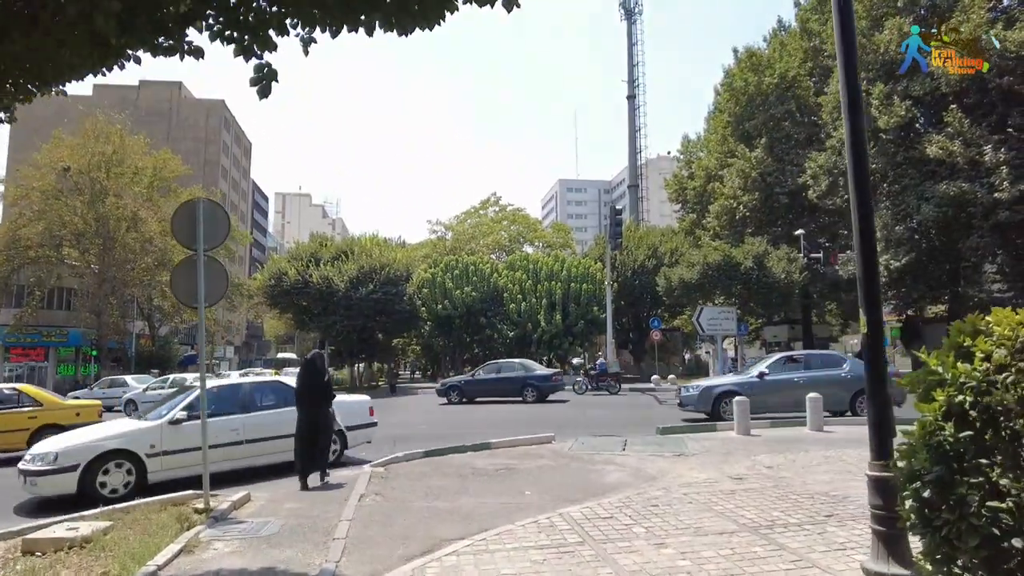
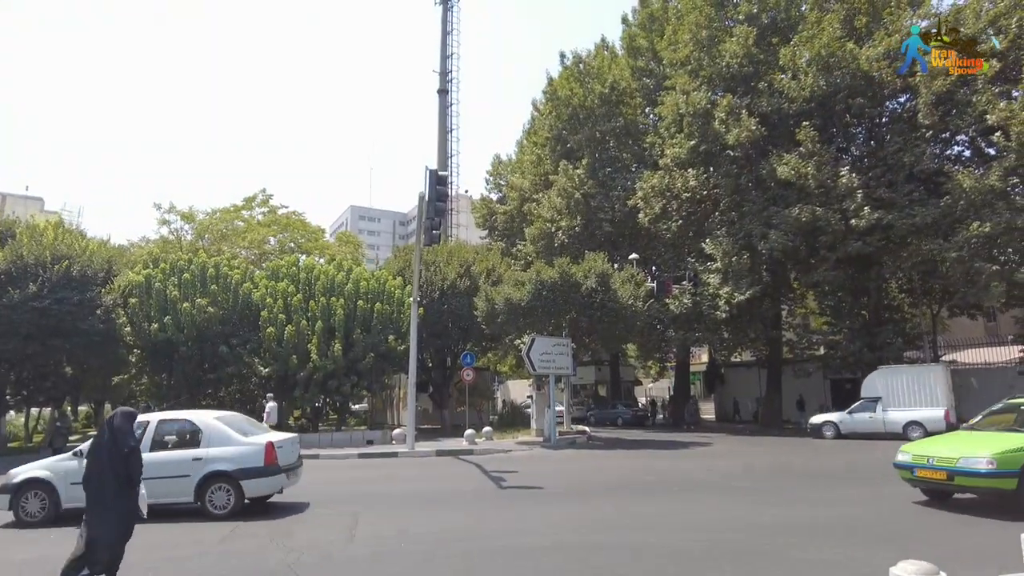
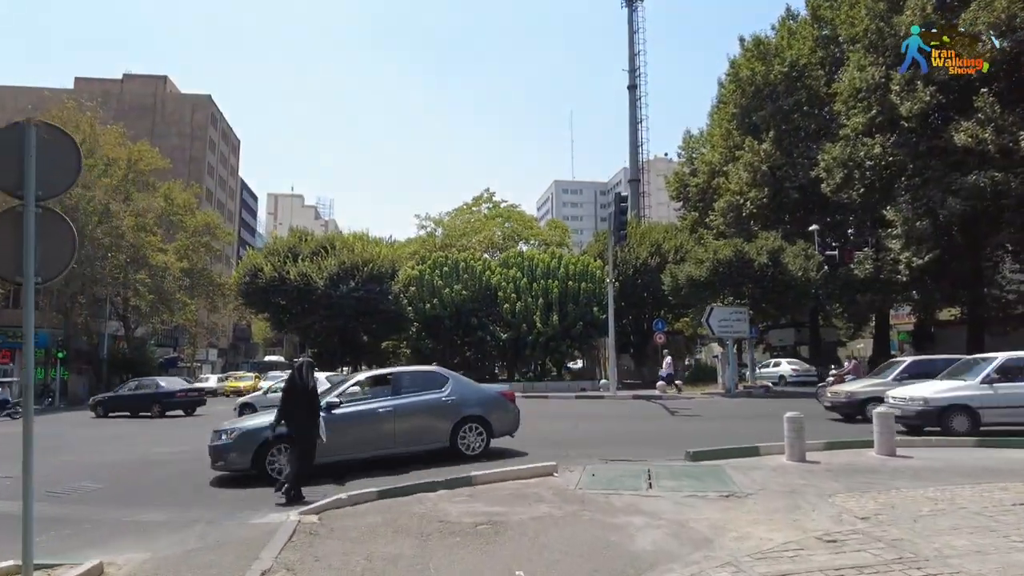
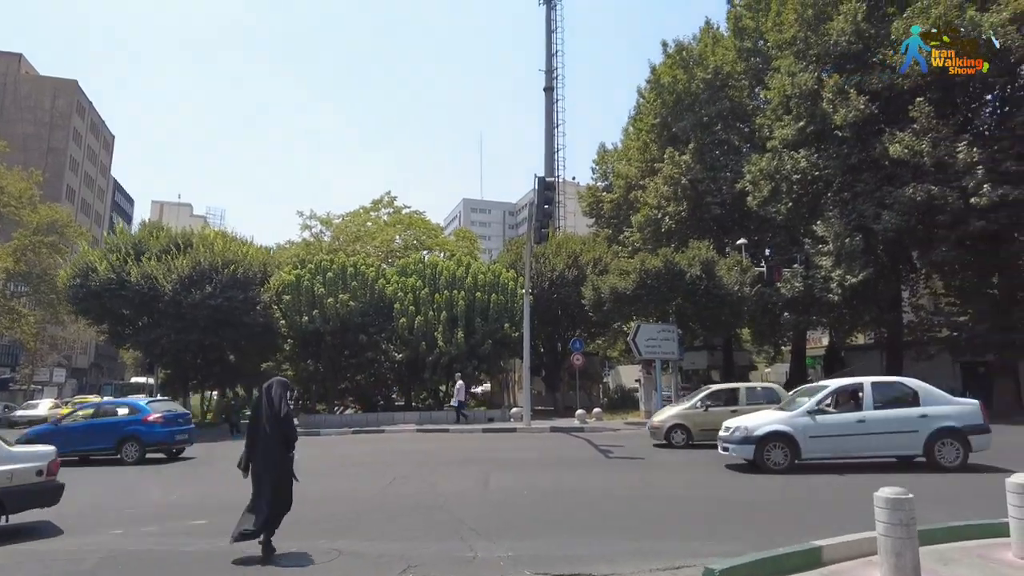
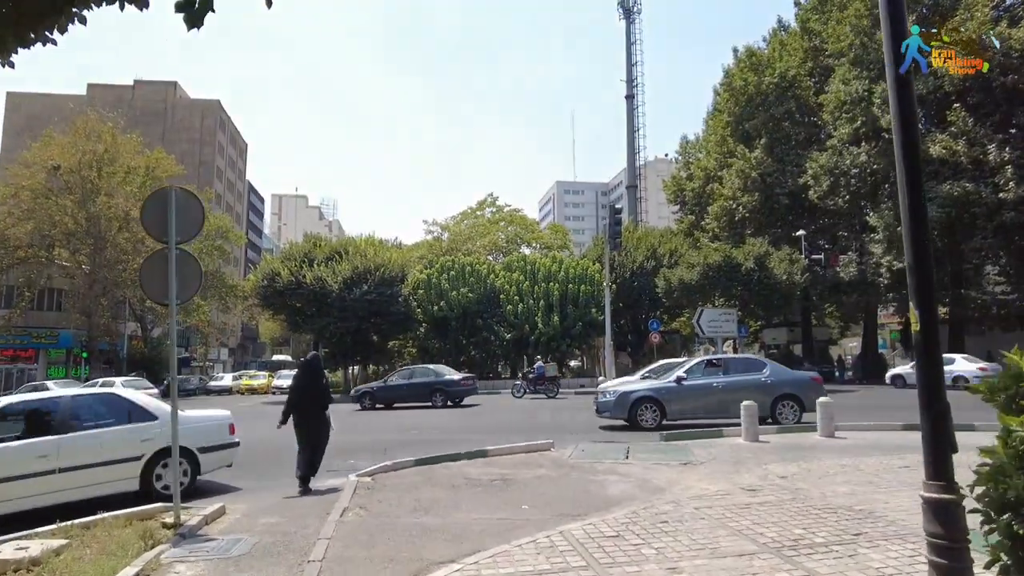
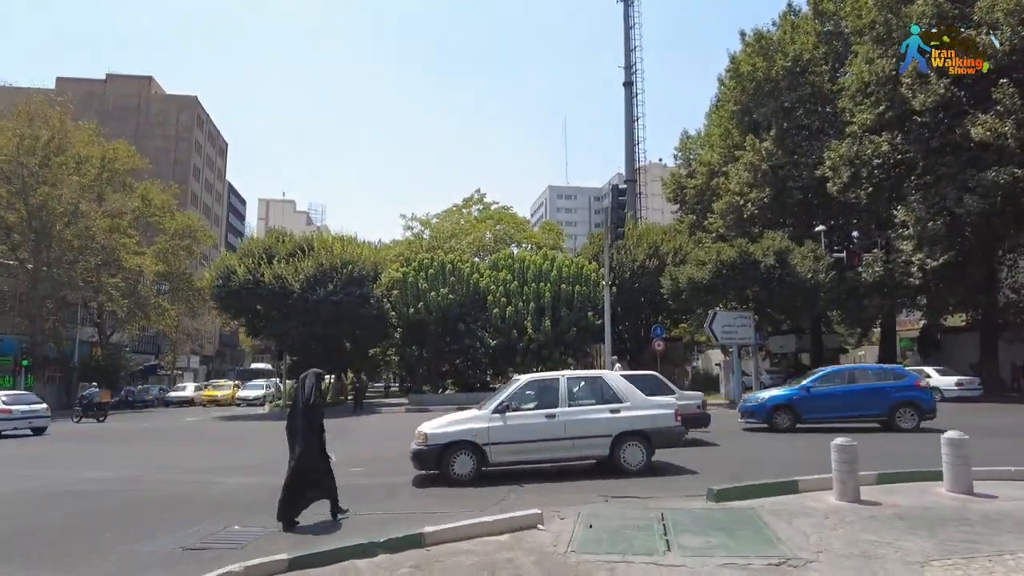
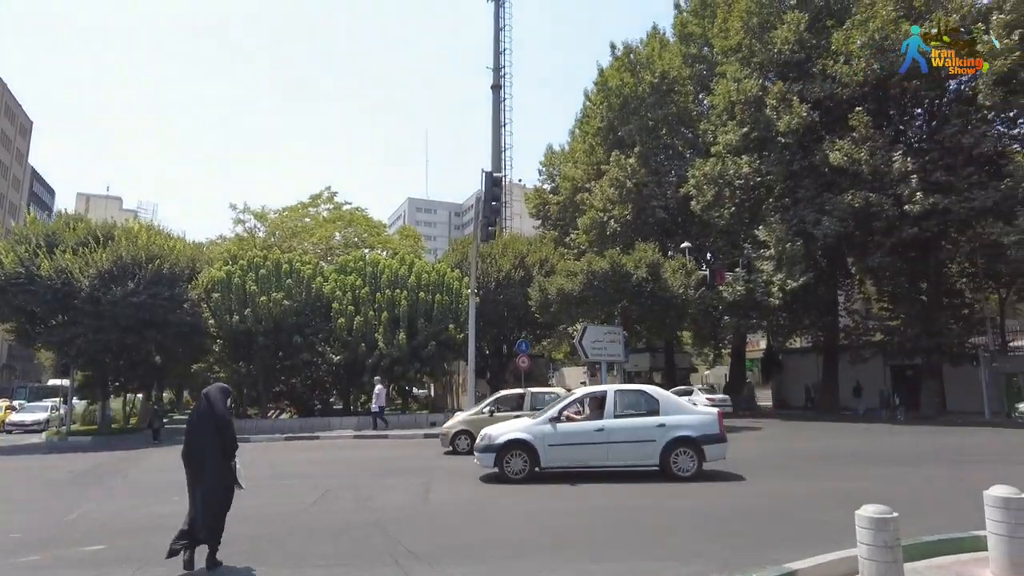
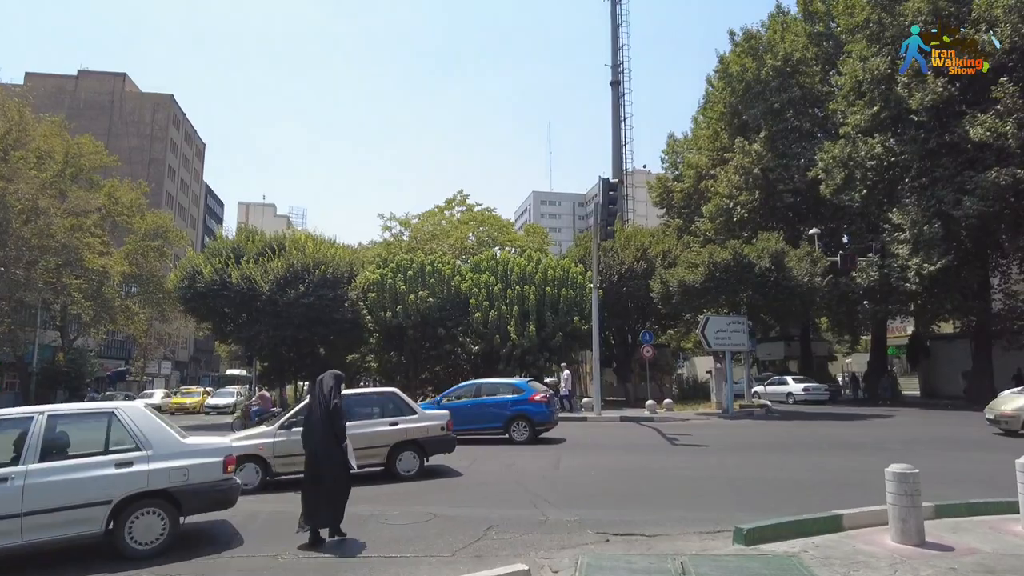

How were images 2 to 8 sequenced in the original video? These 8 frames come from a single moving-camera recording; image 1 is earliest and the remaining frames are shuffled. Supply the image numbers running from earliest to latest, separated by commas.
5, 3, 6, 8, 4, 7, 2
